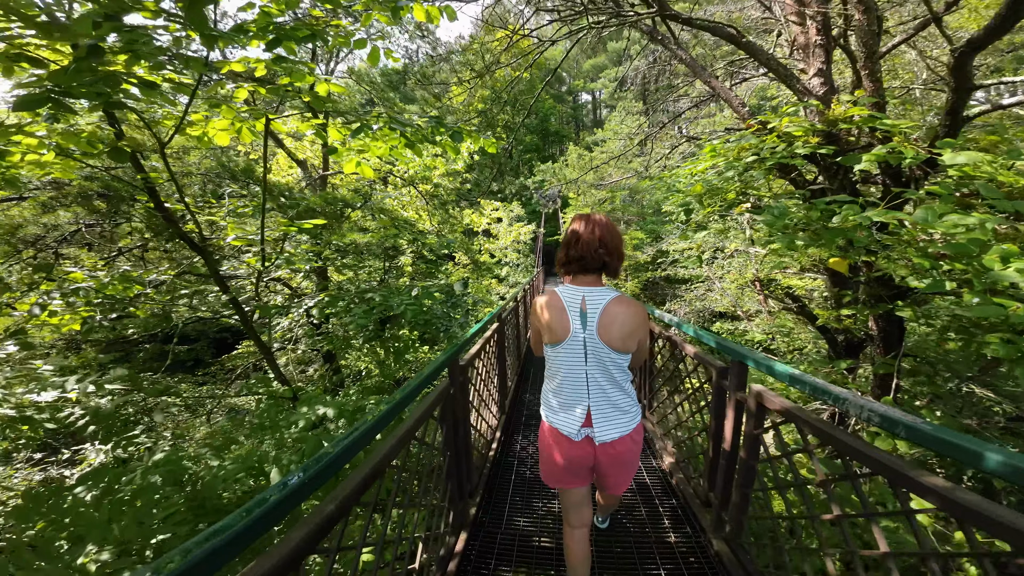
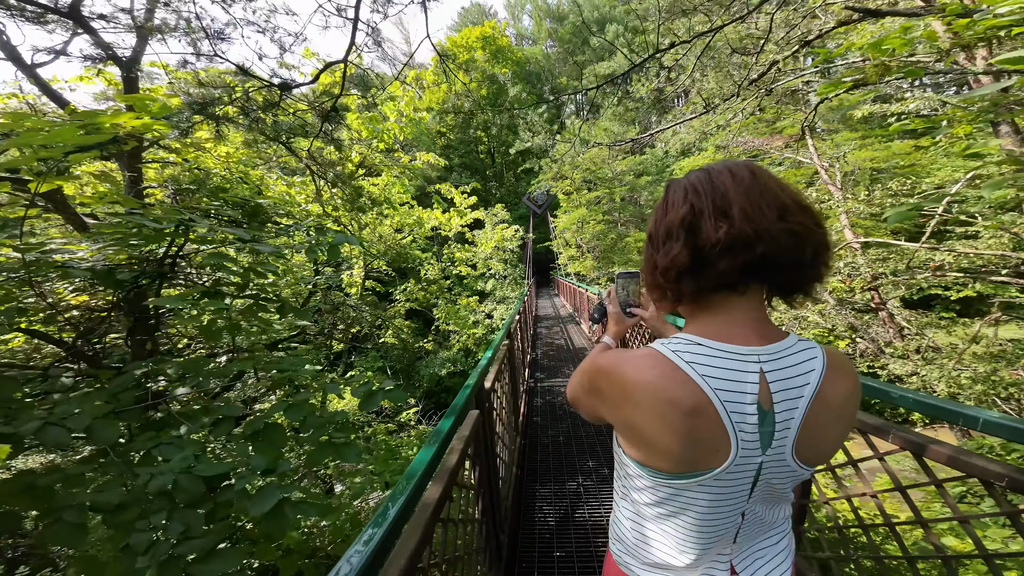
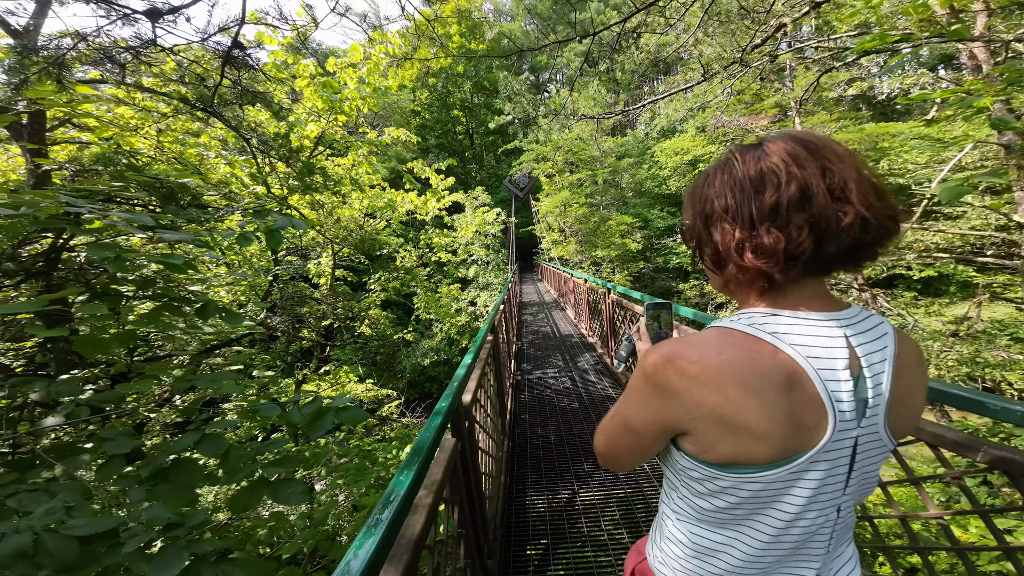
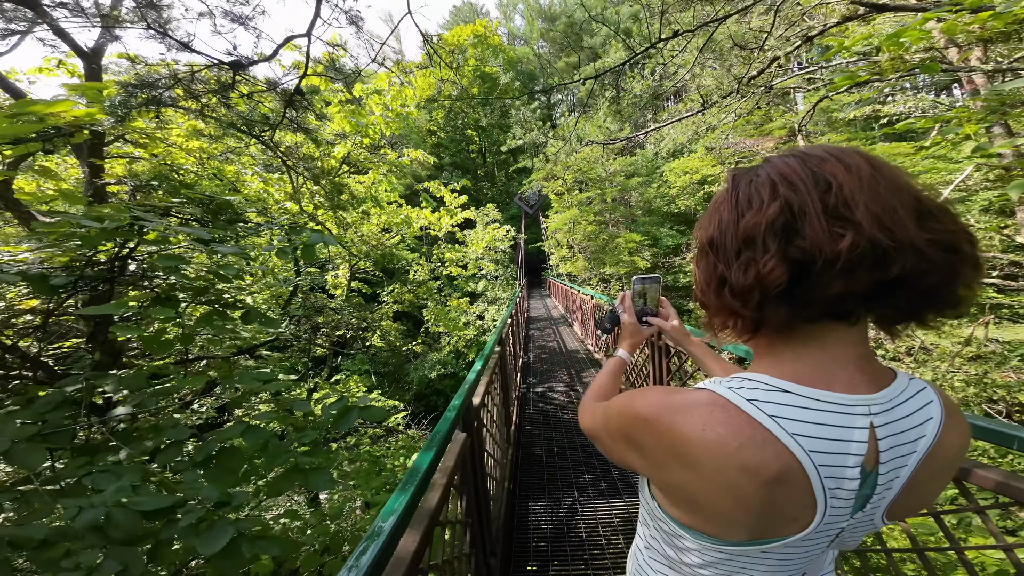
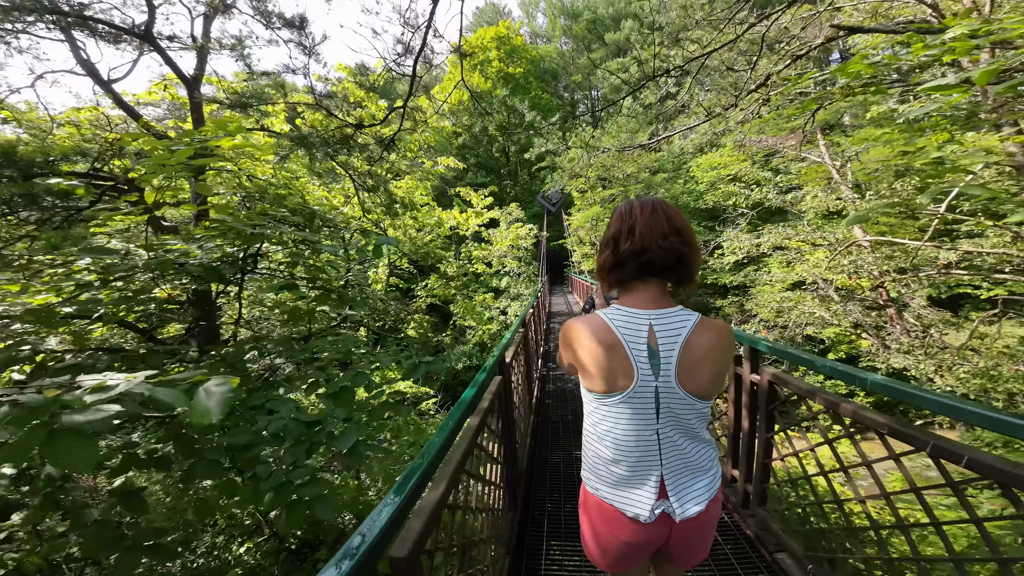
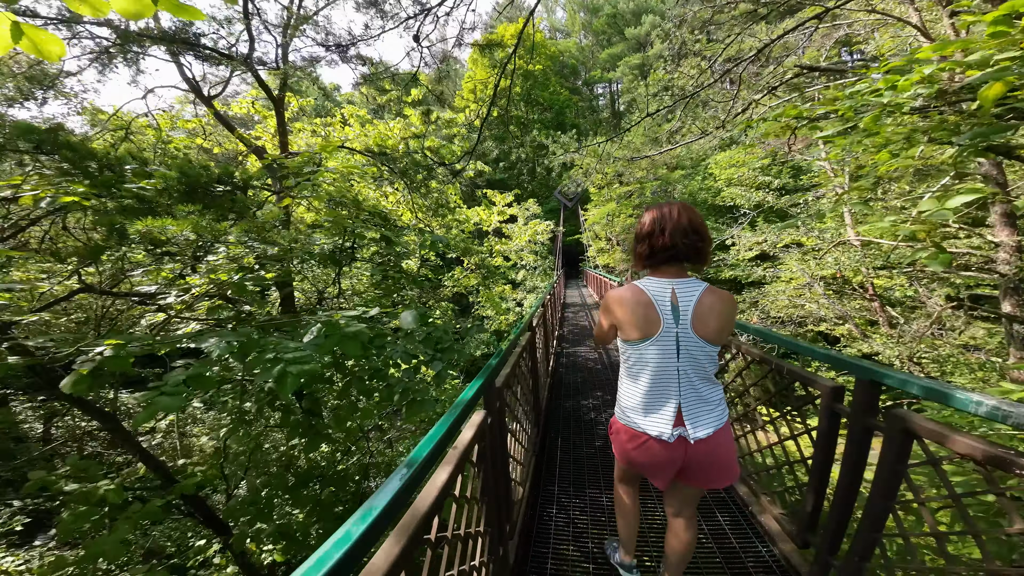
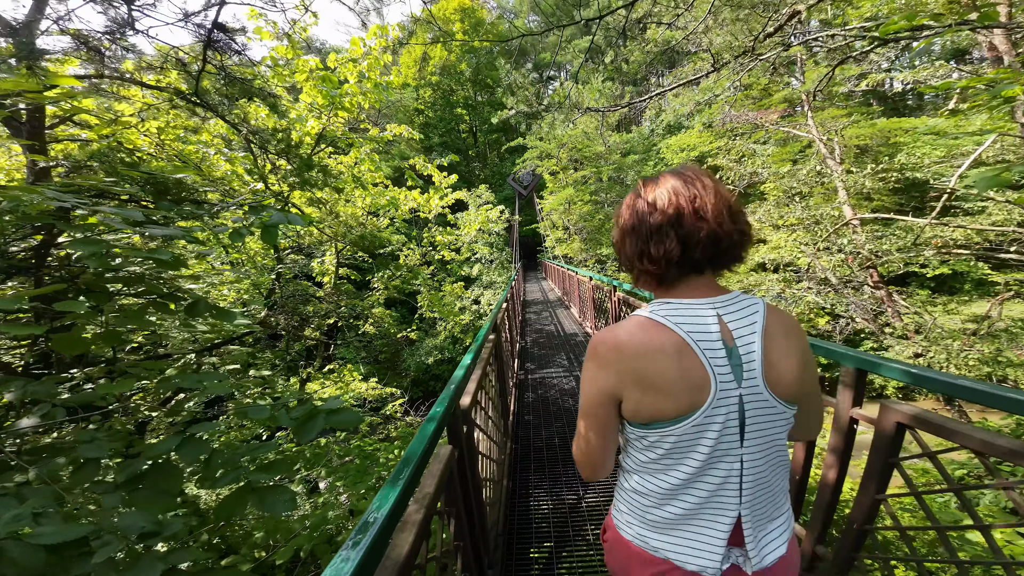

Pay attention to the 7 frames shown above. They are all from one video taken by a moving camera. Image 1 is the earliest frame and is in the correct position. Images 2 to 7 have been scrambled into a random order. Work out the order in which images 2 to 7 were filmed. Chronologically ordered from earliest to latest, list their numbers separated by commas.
6, 5, 2, 4, 3, 7
